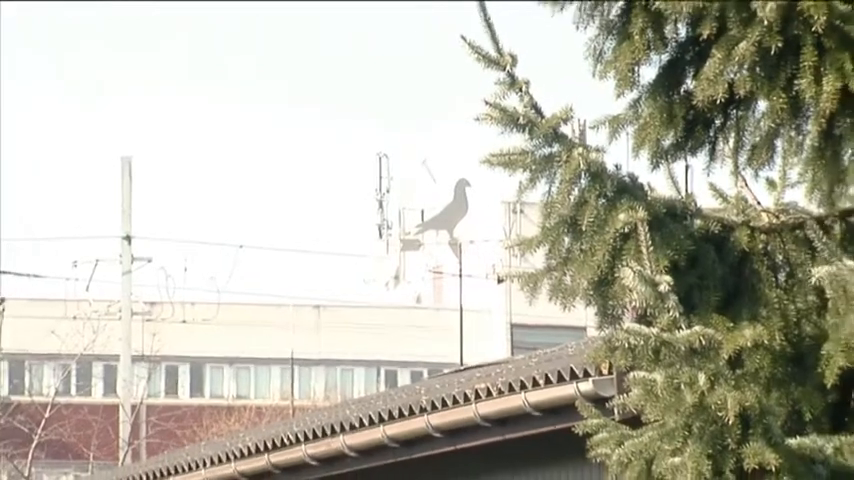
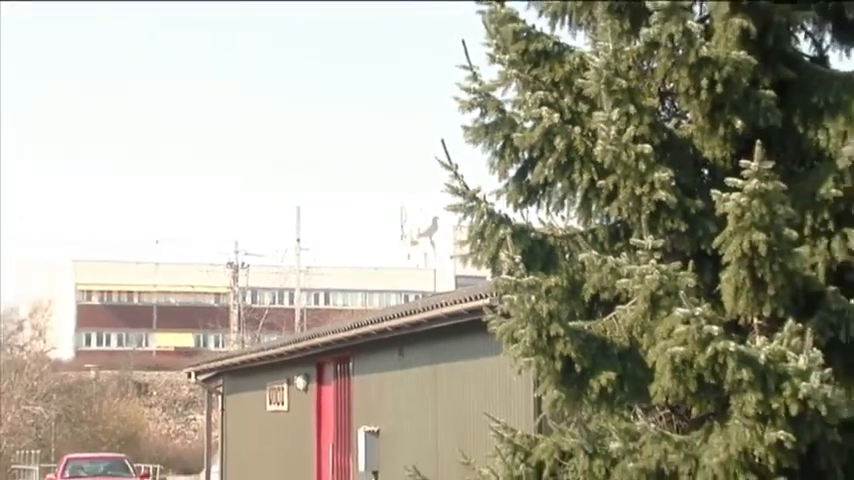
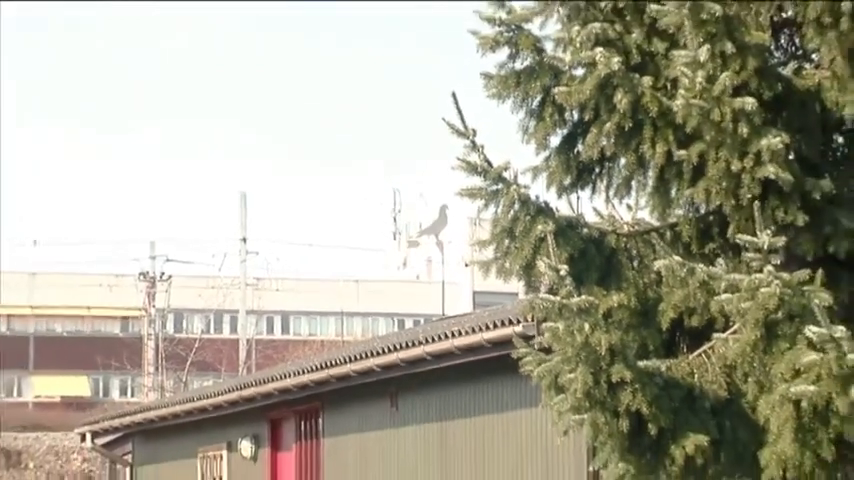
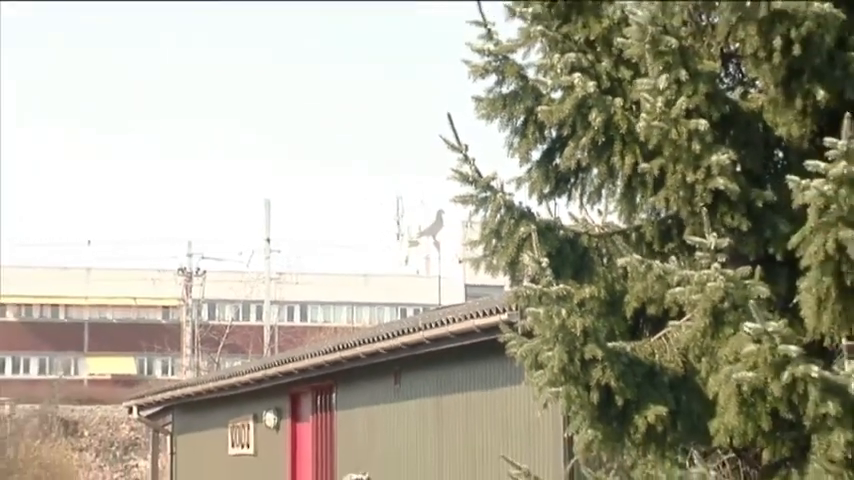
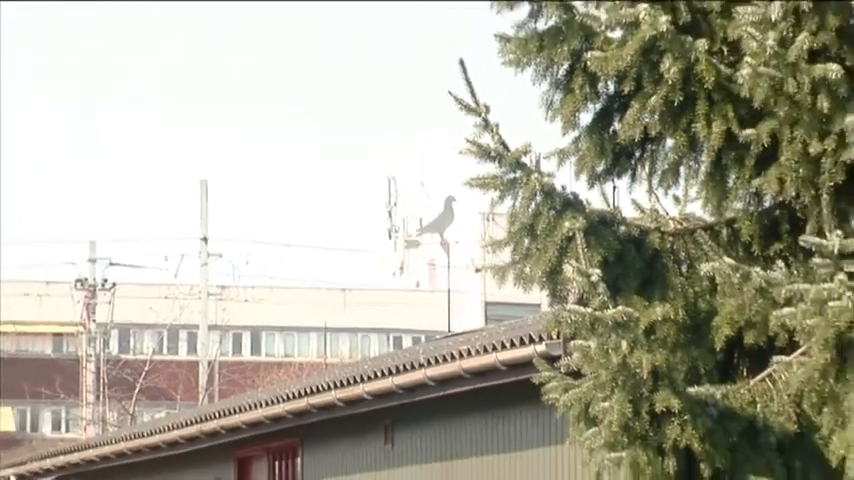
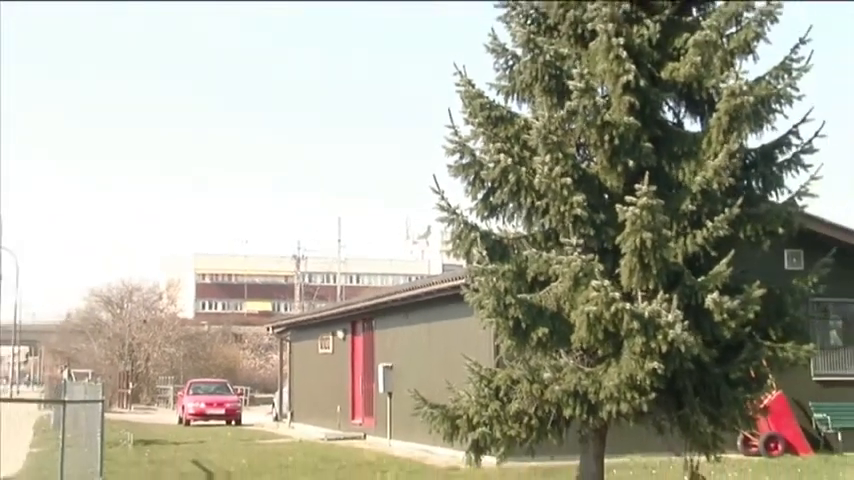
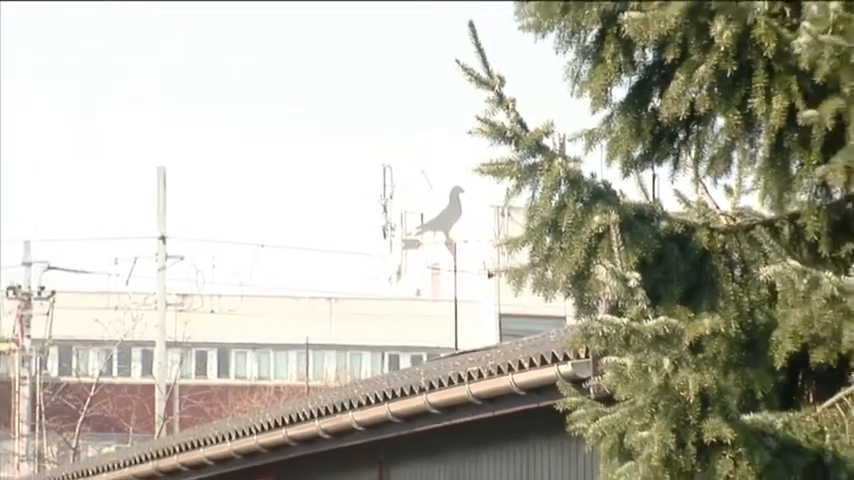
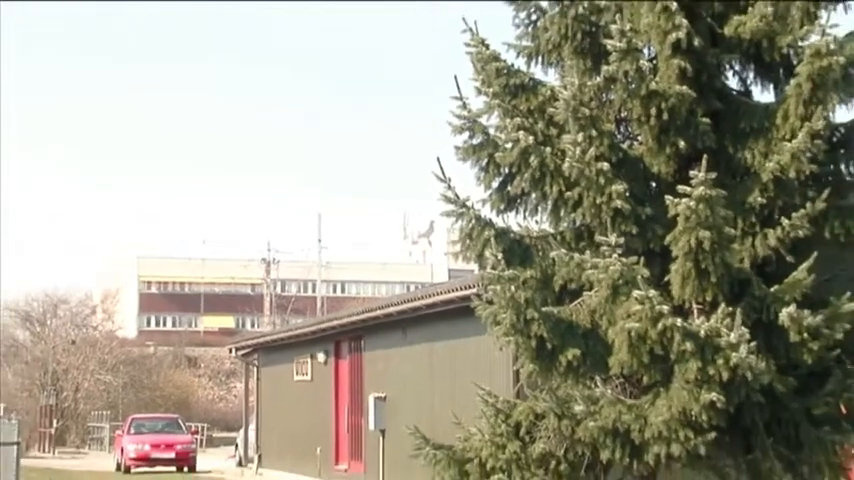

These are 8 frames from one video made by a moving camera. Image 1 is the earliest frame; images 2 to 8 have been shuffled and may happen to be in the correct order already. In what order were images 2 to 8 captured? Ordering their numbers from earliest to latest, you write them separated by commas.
7, 5, 3, 4, 2, 8, 6
